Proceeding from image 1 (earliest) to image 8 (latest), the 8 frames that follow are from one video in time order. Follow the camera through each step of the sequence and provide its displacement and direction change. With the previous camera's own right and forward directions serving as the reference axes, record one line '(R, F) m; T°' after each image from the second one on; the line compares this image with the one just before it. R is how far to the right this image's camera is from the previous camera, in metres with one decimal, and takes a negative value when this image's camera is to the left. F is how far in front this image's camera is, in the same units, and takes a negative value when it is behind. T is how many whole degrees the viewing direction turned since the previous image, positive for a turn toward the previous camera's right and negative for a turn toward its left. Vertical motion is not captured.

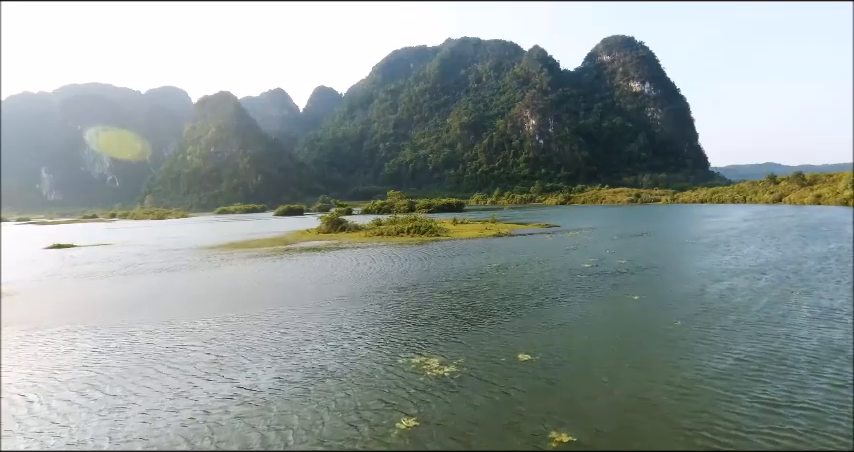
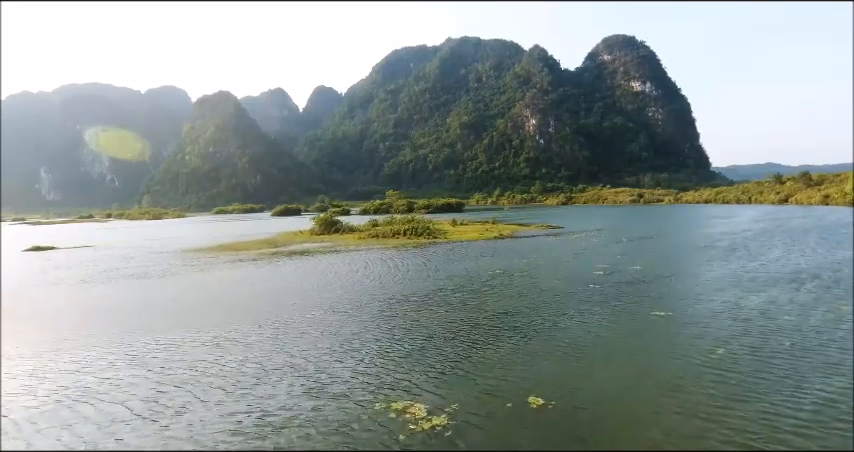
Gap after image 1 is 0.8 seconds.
(+0.1, +1.8) m; 0°
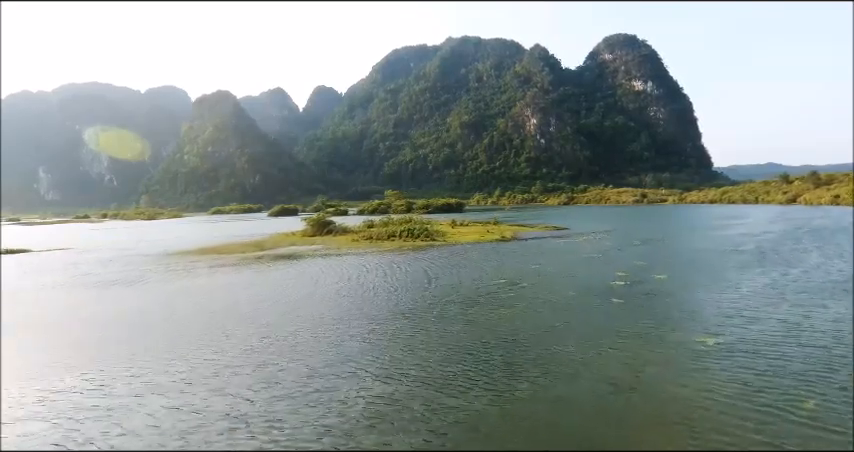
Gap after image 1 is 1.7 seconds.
(+0.2, +2.3) m; 0°
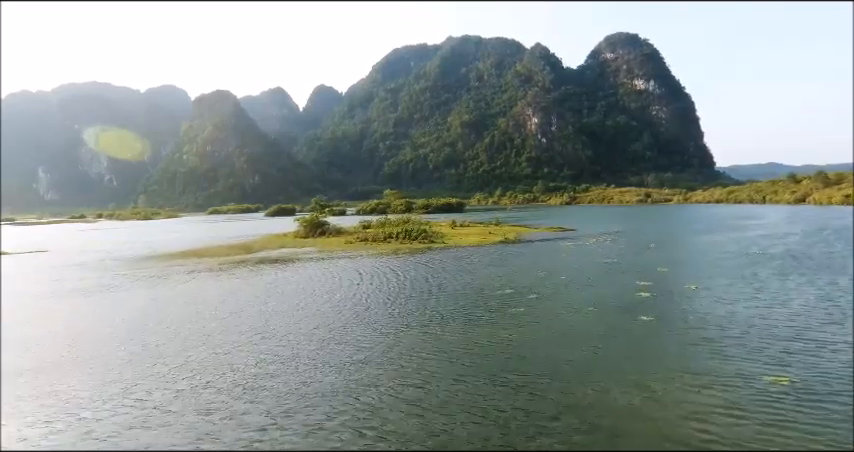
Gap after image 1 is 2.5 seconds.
(+0.1, +2.2) m; 0°
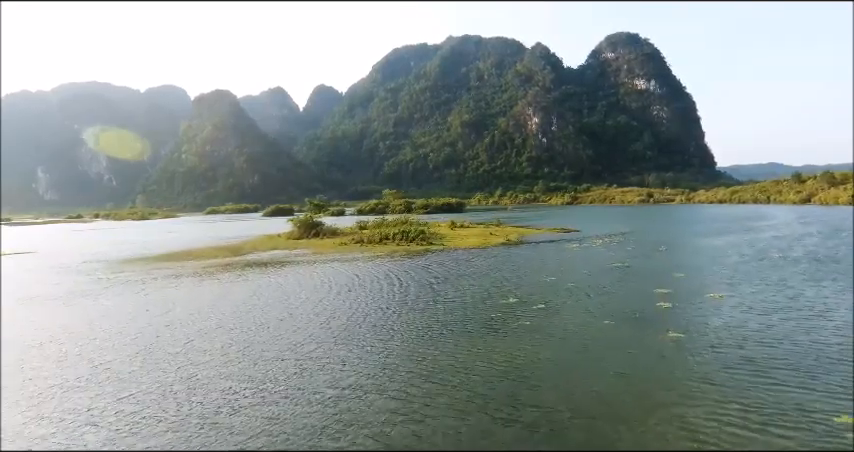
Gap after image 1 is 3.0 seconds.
(+0.1, +1.4) m; 0°
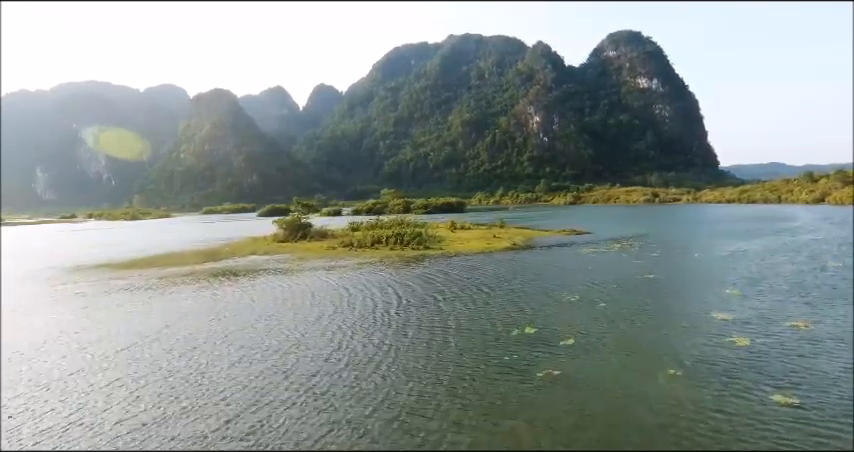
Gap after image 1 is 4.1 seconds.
(+0.2, +3.2) m; 0°
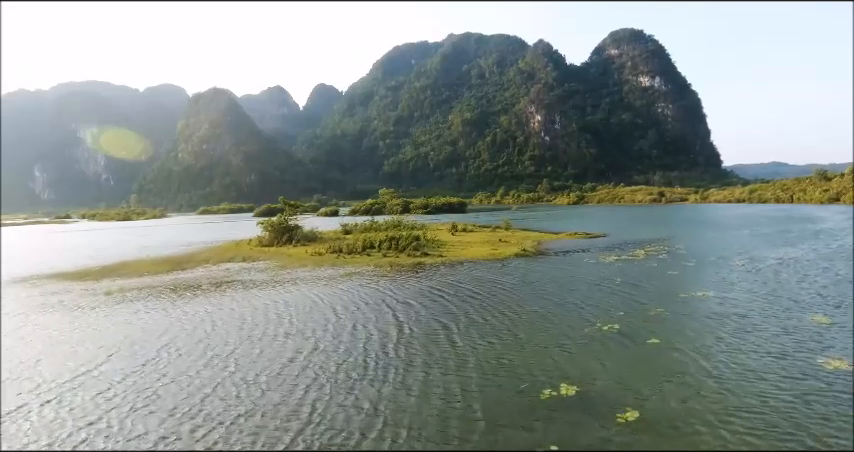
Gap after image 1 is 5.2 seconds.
(+0.1, +3.2) m; 0°
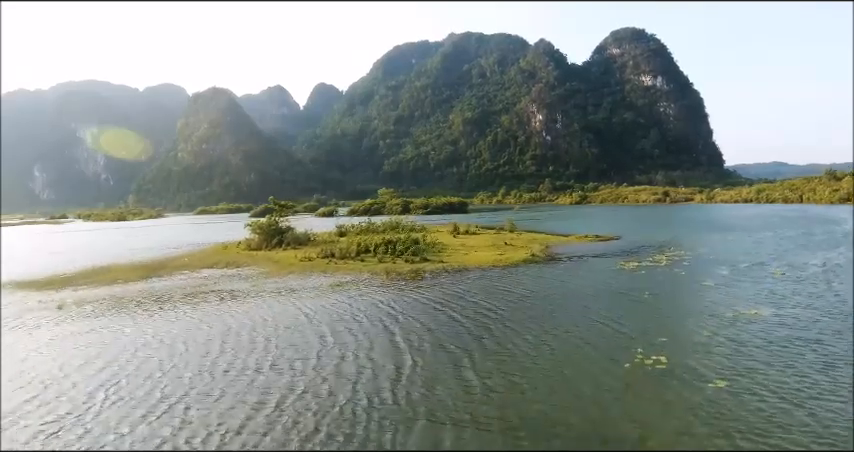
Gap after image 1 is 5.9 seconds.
(0.0, +2.1) m; 0°
